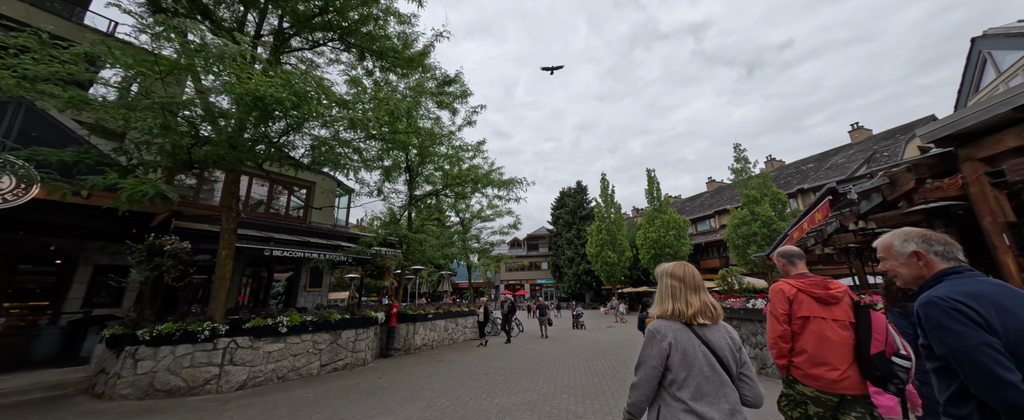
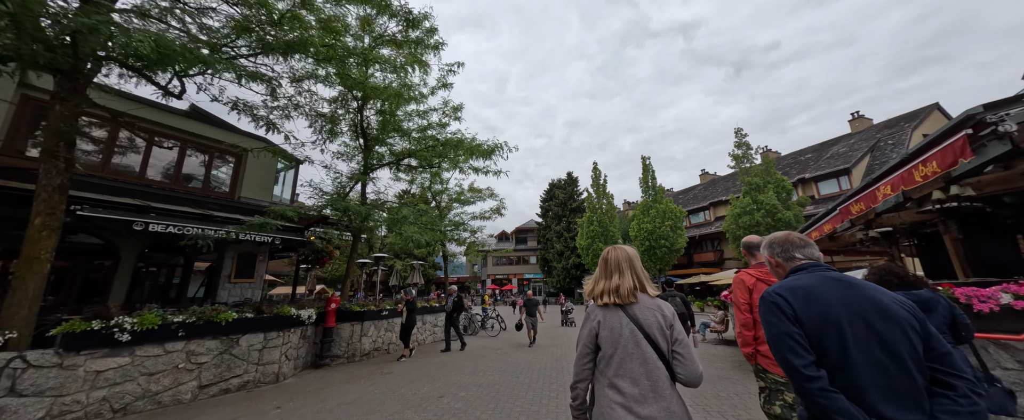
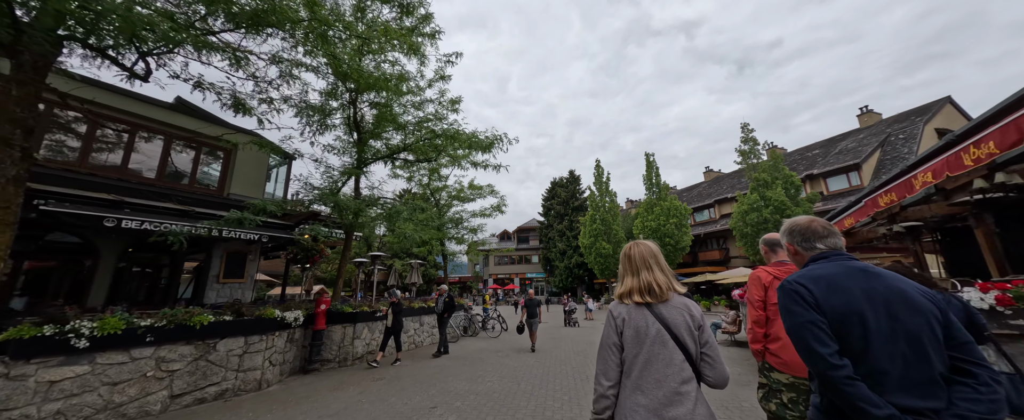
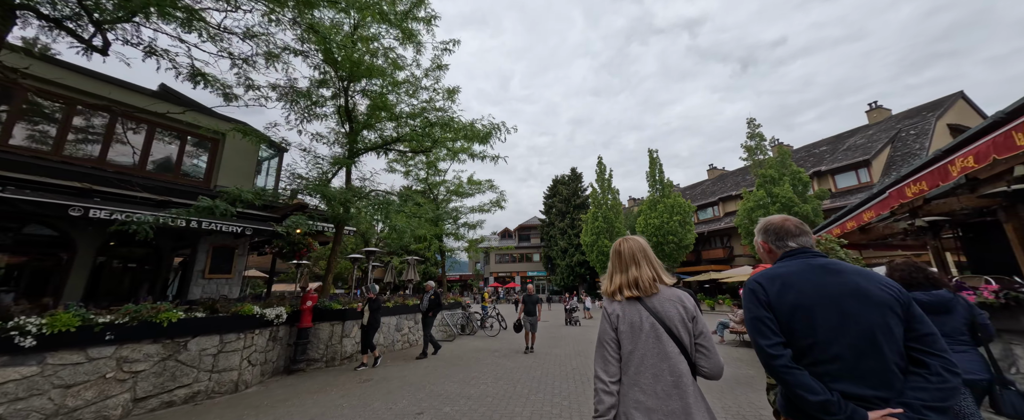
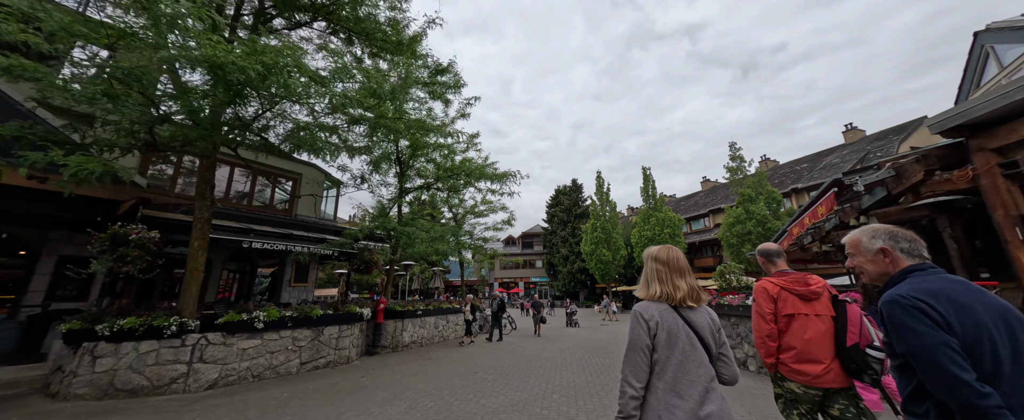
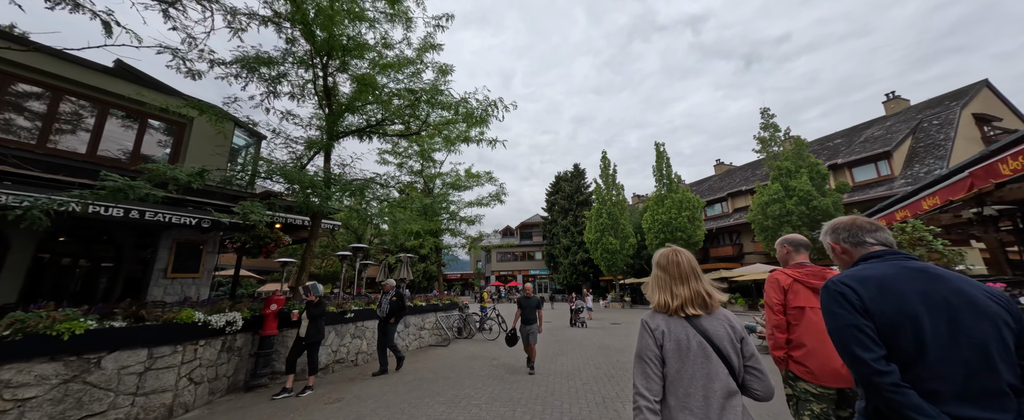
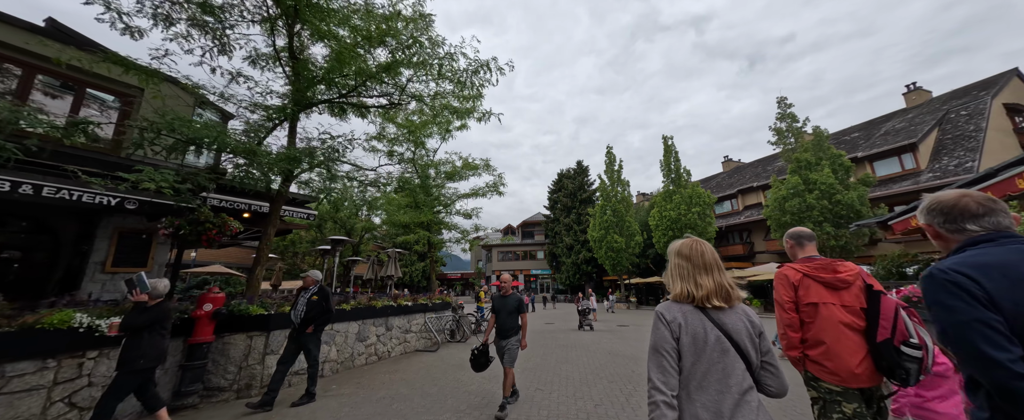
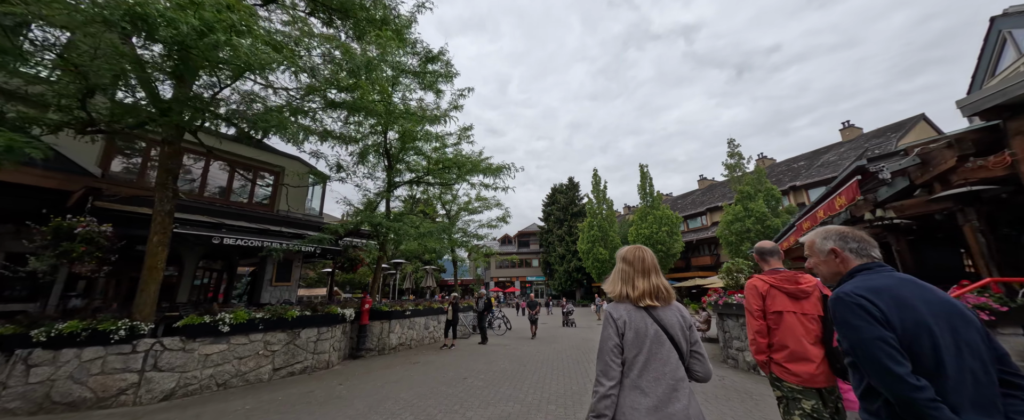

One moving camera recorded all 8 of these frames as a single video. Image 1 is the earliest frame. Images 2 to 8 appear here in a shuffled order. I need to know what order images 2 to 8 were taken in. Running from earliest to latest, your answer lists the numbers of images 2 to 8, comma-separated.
5, 8, 2, 3, 4, 6, 7
